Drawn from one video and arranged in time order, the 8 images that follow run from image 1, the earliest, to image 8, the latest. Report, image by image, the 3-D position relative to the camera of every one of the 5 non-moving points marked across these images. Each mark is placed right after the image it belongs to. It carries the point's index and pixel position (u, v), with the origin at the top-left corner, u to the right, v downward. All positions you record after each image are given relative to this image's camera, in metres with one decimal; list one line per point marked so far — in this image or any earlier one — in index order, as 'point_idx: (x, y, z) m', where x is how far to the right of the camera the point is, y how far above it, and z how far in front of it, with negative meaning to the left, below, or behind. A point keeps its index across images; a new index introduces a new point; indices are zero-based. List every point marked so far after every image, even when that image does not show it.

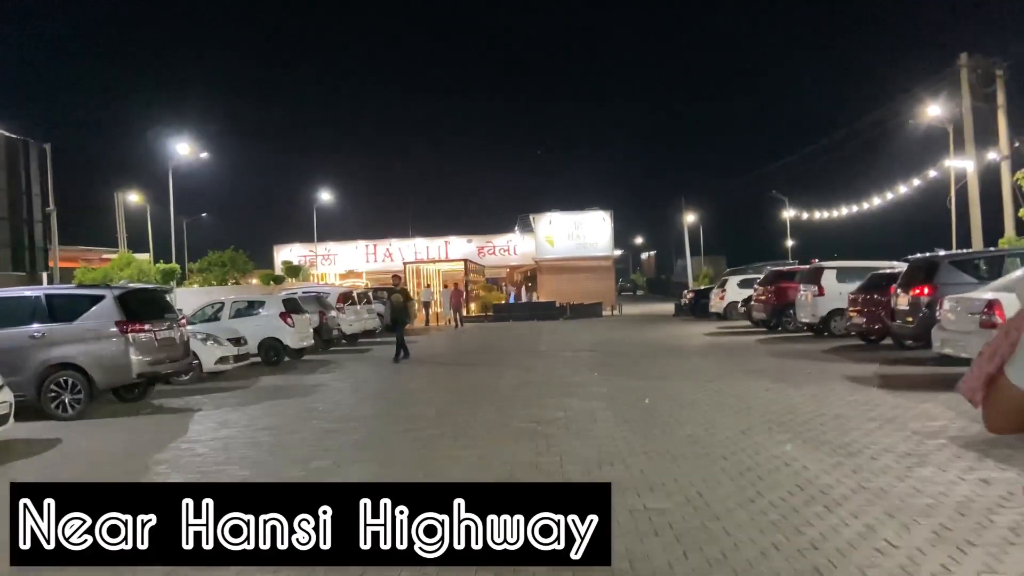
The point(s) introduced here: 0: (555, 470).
0: (+0.4, -1.5, +7.2) m
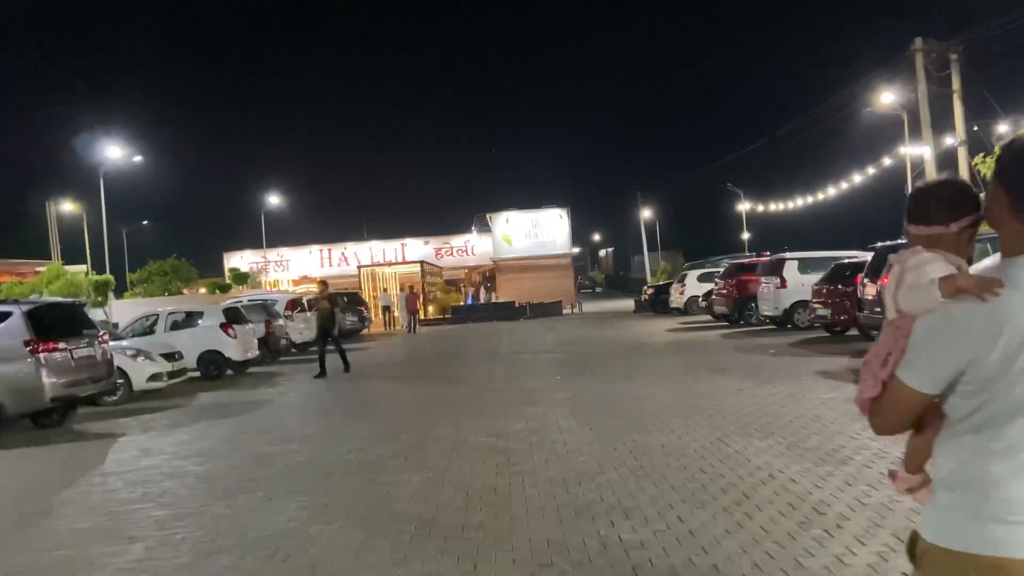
0: (0.0, -1.6, +6.5) m
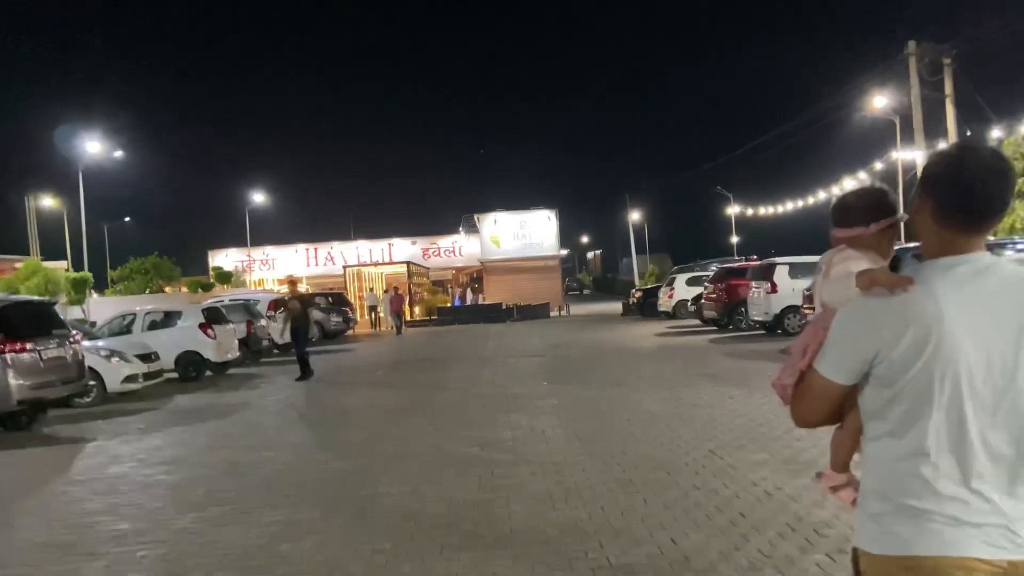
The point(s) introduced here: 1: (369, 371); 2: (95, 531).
0: (-0.1, -1.6, +6.1) m
1: (-2.7, -1.6, +15.8) m
2: (-3.0, -1.8, +6.1) m
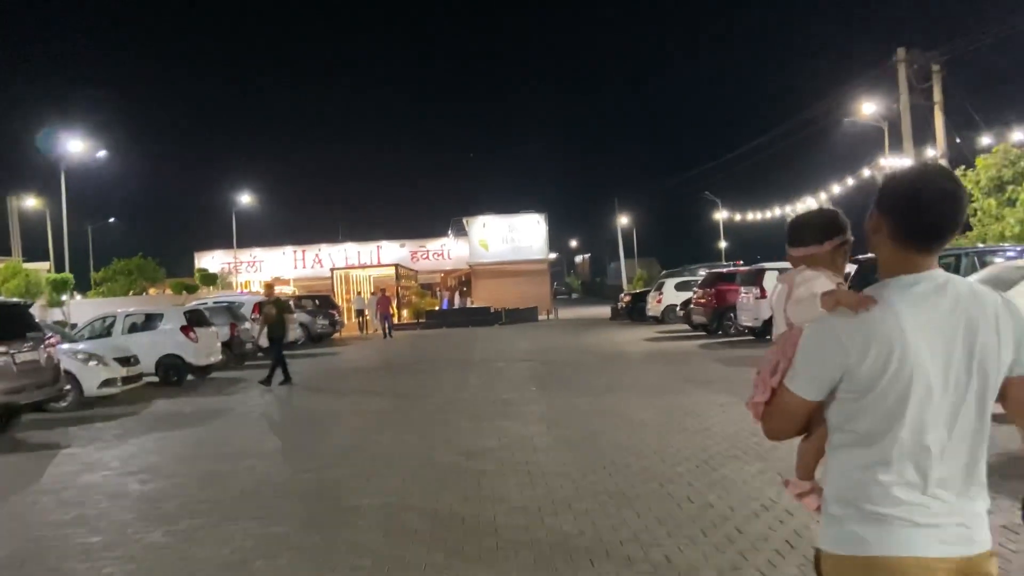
0: (-0.2, -1.6, +5.9) m
1: (-2.9, -1.6, +15.5) m
2: (-3.1, -1.8, +5.9) m
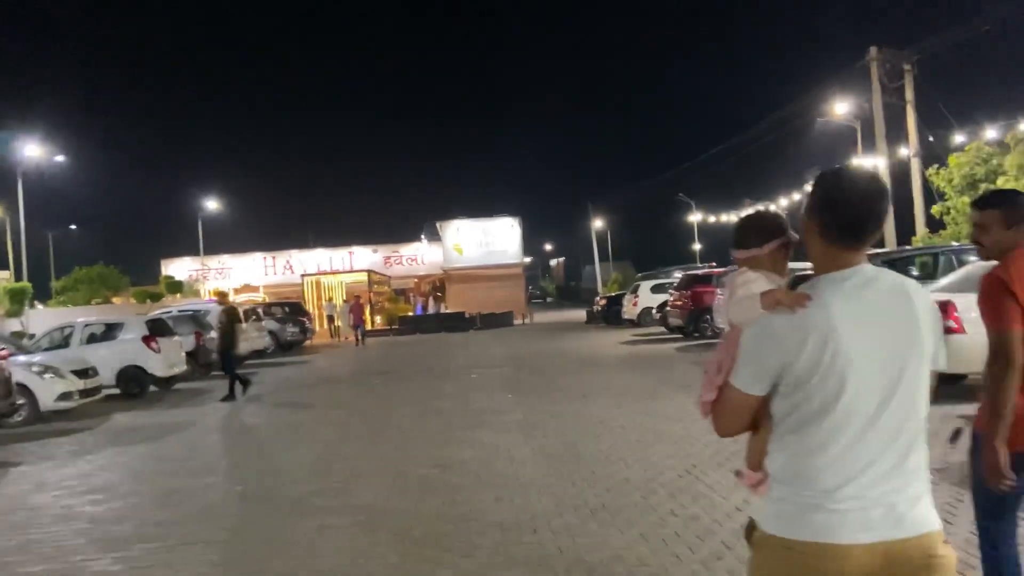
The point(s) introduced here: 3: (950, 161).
0: (-0.3, -1.6, +5.5) m
1: (-3.3, -1.7, +15.1) m
2: (-3.3, -1.8, +5.4) m
3: (+9.8, +2.8, +19.1) m
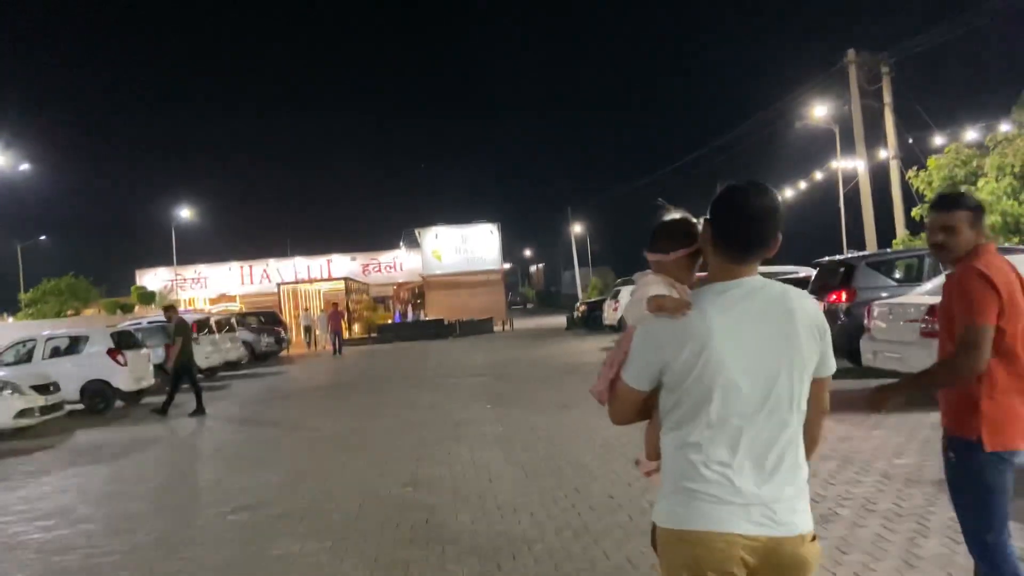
0: (-0.5, -1.7, +5.2) m
1: (-3.7, -1.9, +14.6) m
2: (-3.4, -1.9, +5.0) m
3: (+9.3, +2.8, +19.0) m
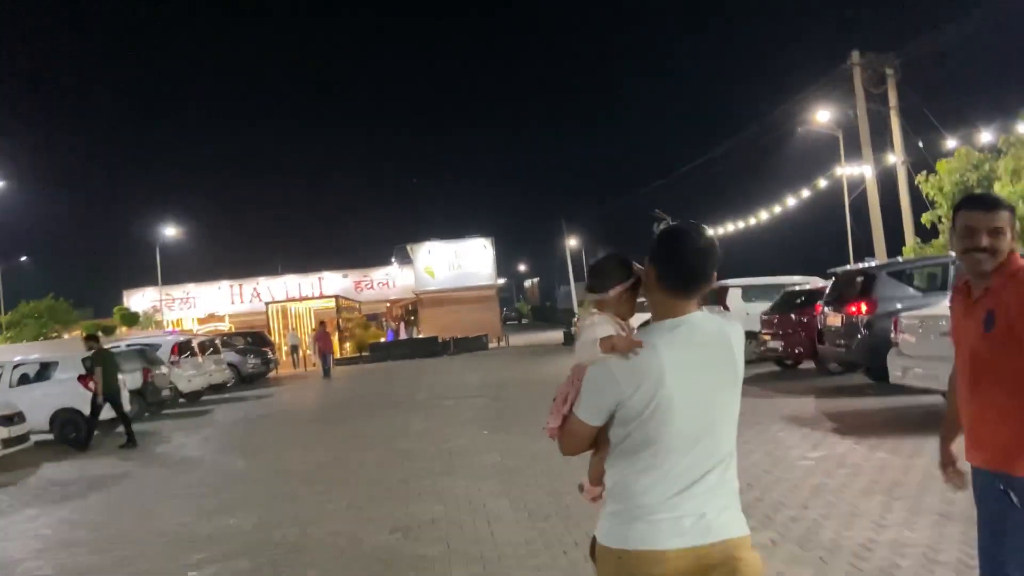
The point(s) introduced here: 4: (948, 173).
0: (-0.4, -1.8, +4.3) m
1: (-3.7, -2.2, +13.7) m
2: (-3.4, -2.1, +4.1) m
3: (+9.2, +2.6, +18.3) m
4: (+9.2, +2.4, +17.8) m
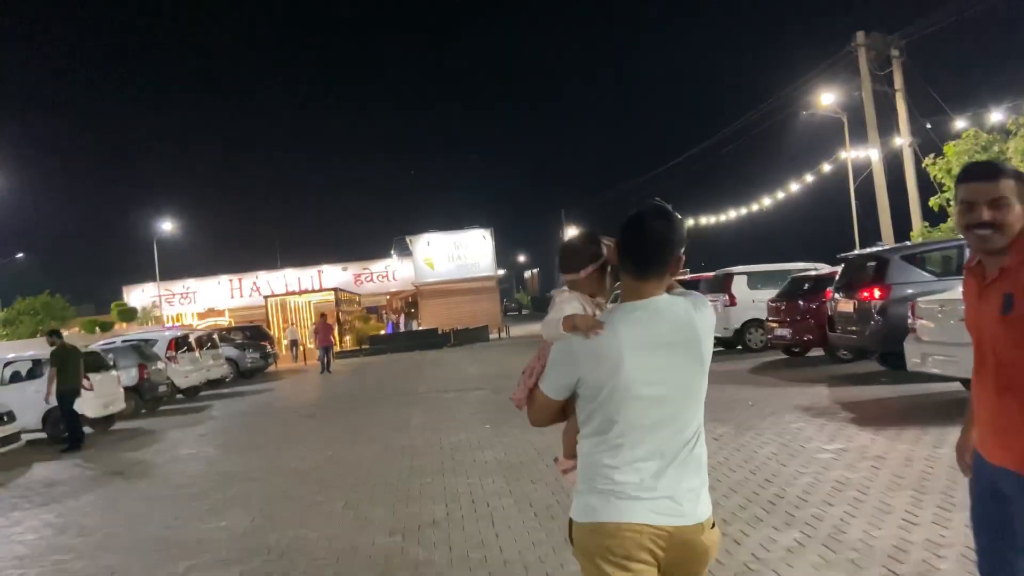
0: (-0.4, -1.7, +4.0) m
1: (-3.7, -2.1, +13.4) m
2: (-3.3, -2.0, +3.7) m
3: (+9.2, +2.9, +17.9) m
4: (+9.2, +2.7, +17.4) m
